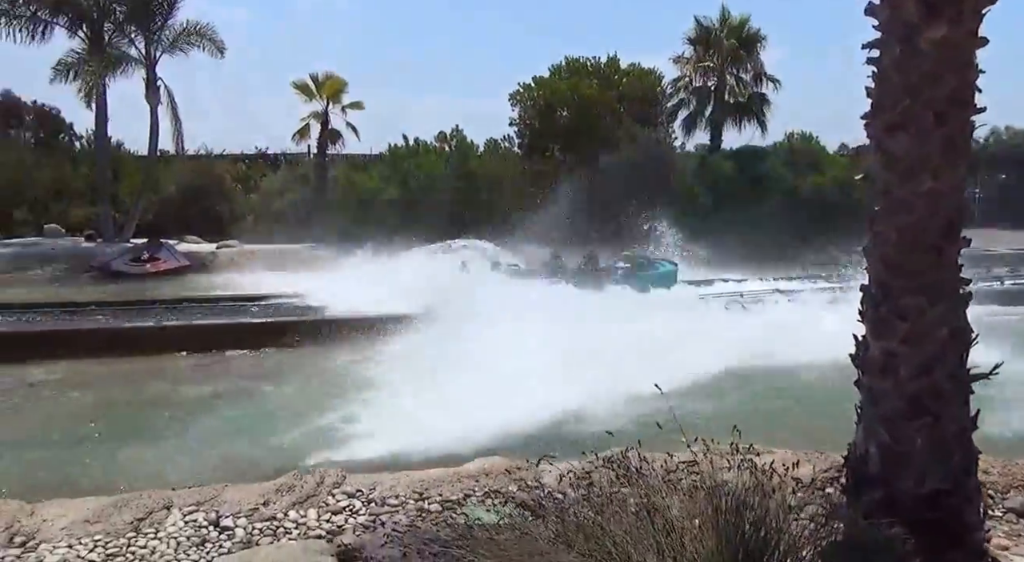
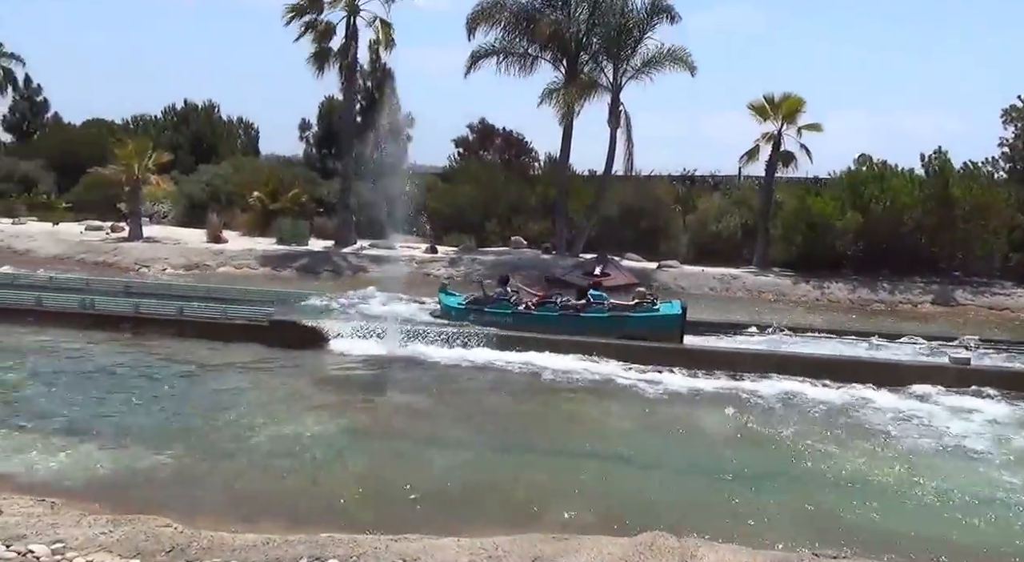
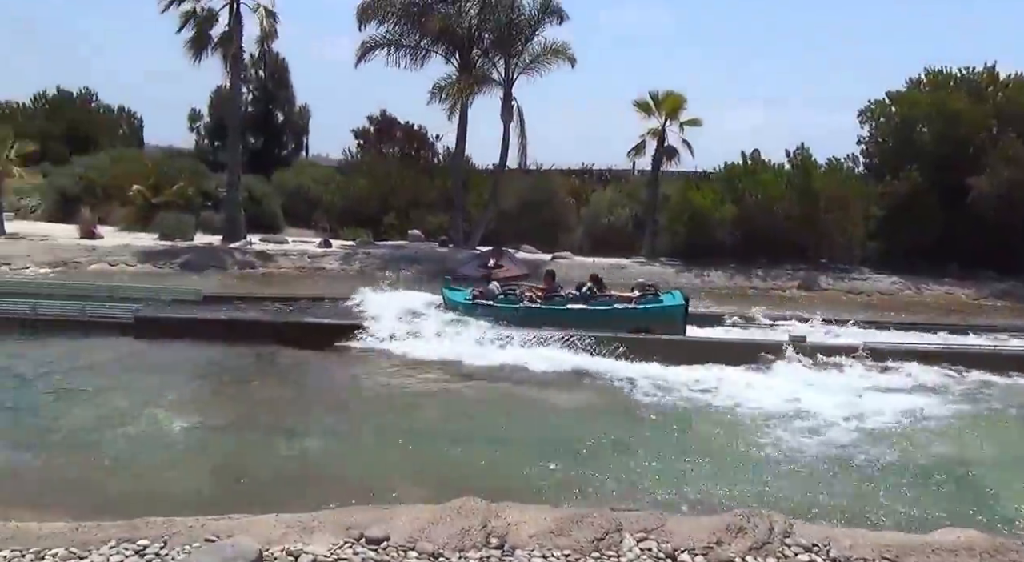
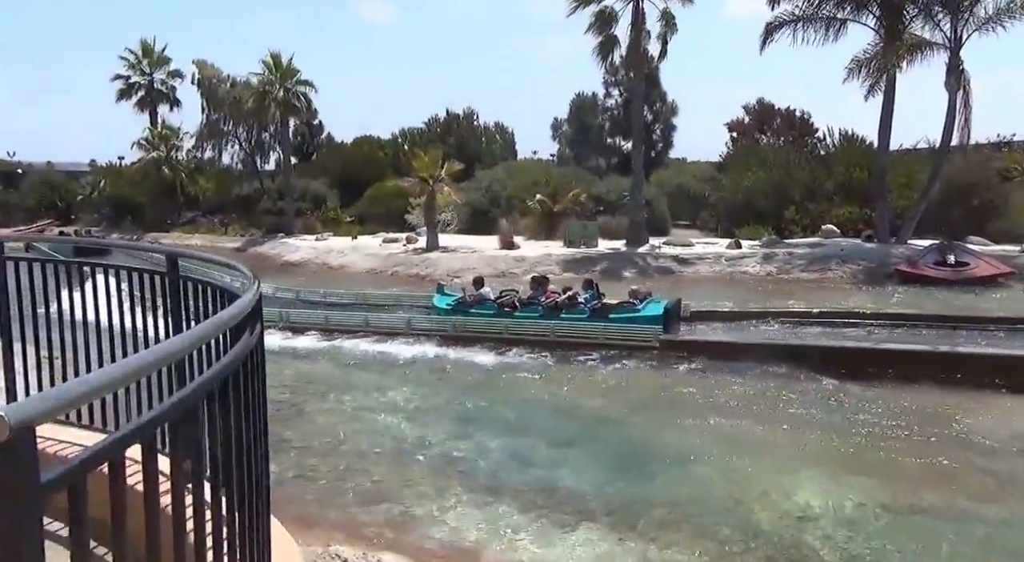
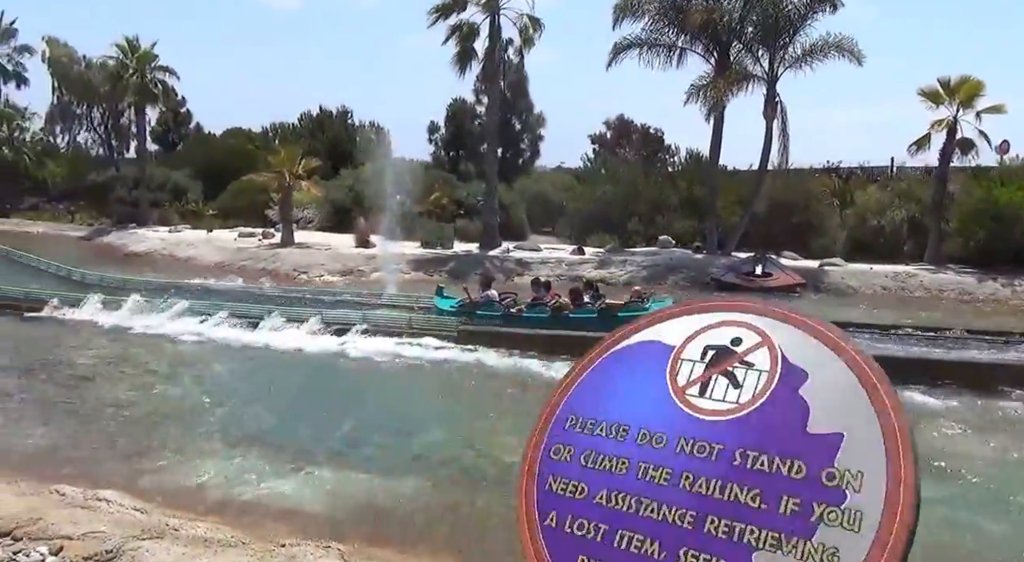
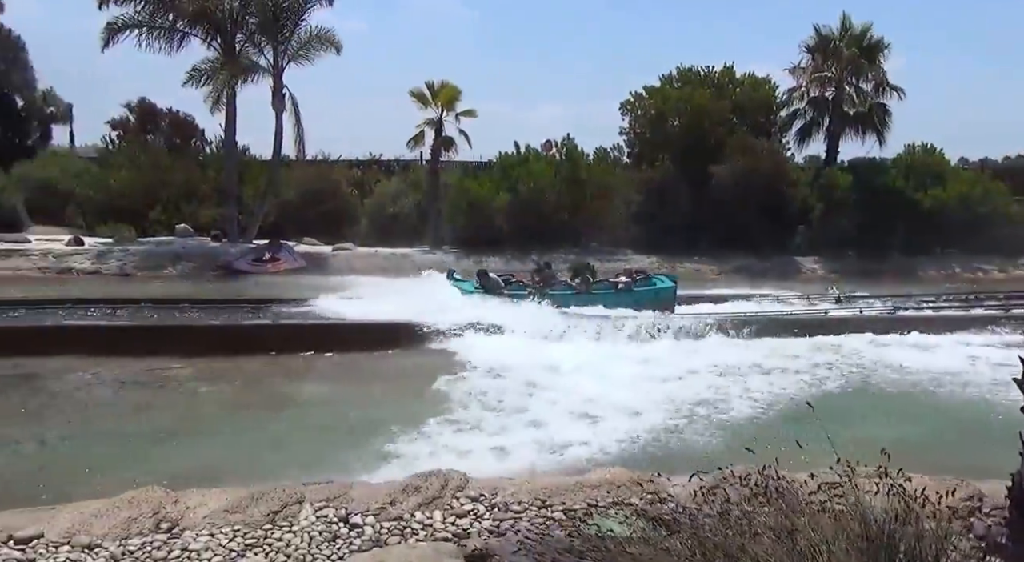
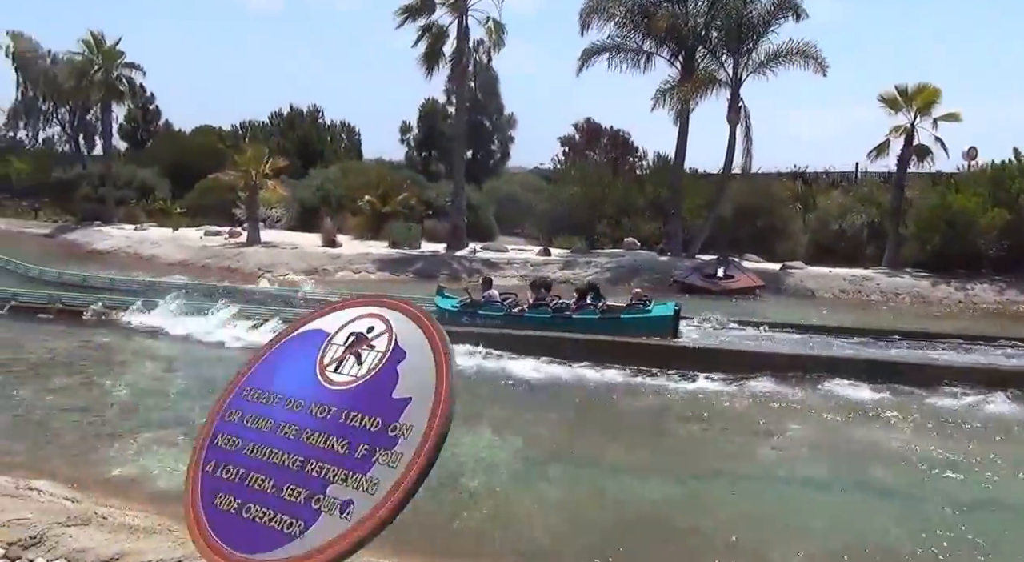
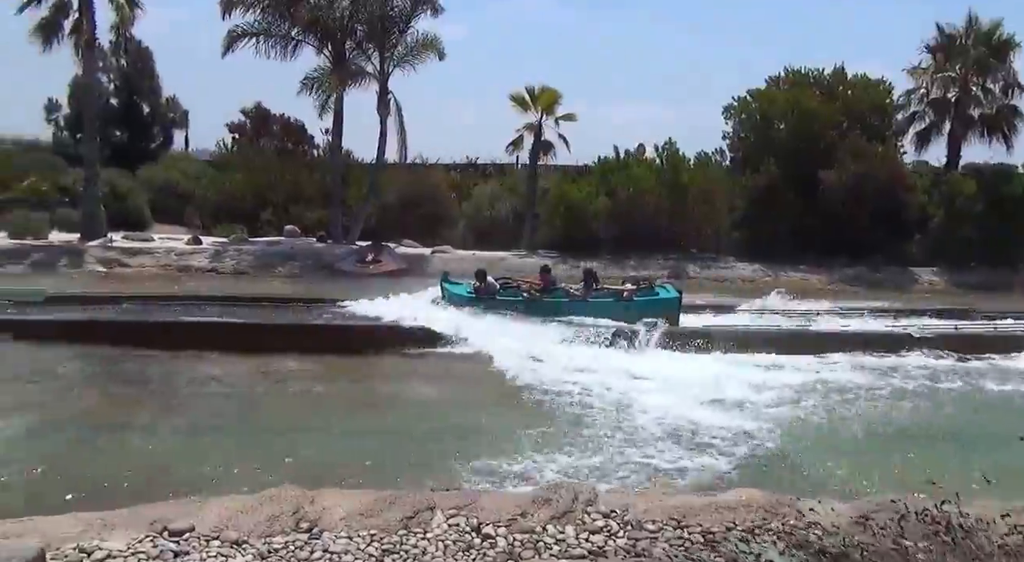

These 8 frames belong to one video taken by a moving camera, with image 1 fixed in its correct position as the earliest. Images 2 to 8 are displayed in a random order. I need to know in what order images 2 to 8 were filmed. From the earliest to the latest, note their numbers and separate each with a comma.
6, 8, 3, 2, 7, 5, 4
